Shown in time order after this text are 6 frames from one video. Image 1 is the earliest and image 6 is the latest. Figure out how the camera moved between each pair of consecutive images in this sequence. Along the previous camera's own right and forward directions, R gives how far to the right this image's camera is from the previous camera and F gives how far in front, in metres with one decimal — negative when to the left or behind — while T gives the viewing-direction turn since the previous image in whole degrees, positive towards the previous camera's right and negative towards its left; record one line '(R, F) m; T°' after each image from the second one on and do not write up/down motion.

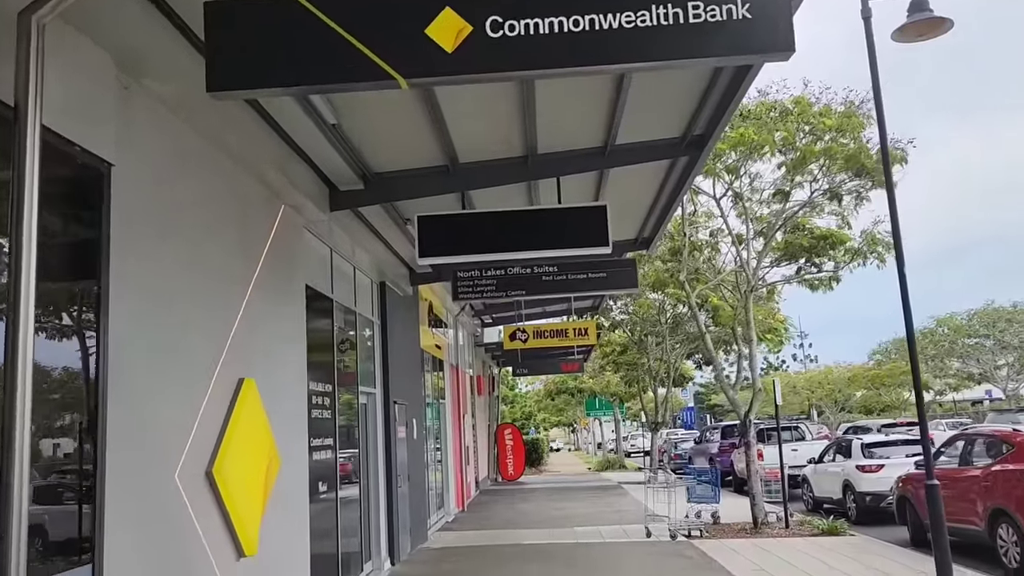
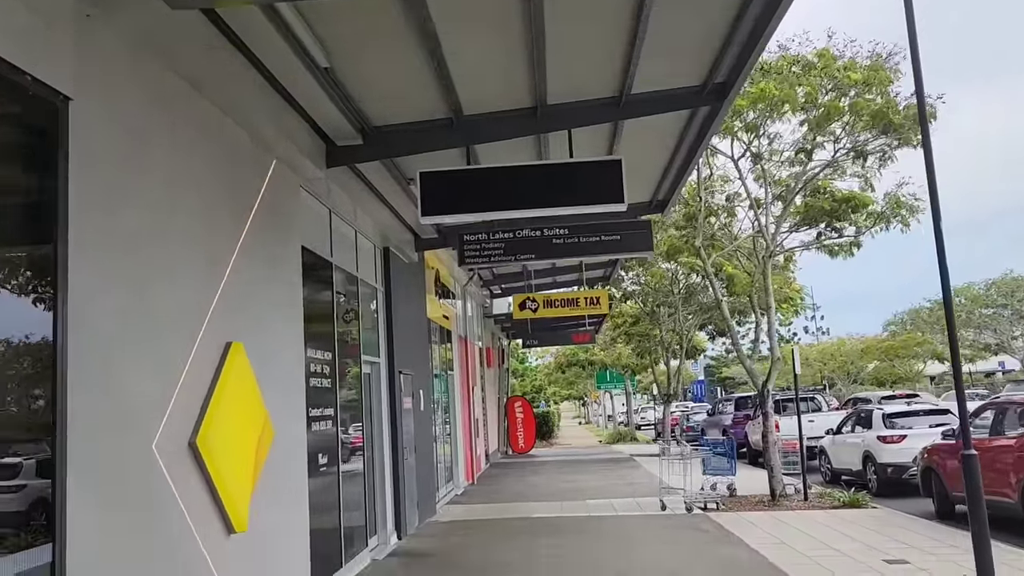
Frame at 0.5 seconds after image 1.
(0.0, +0.5) m; -1°
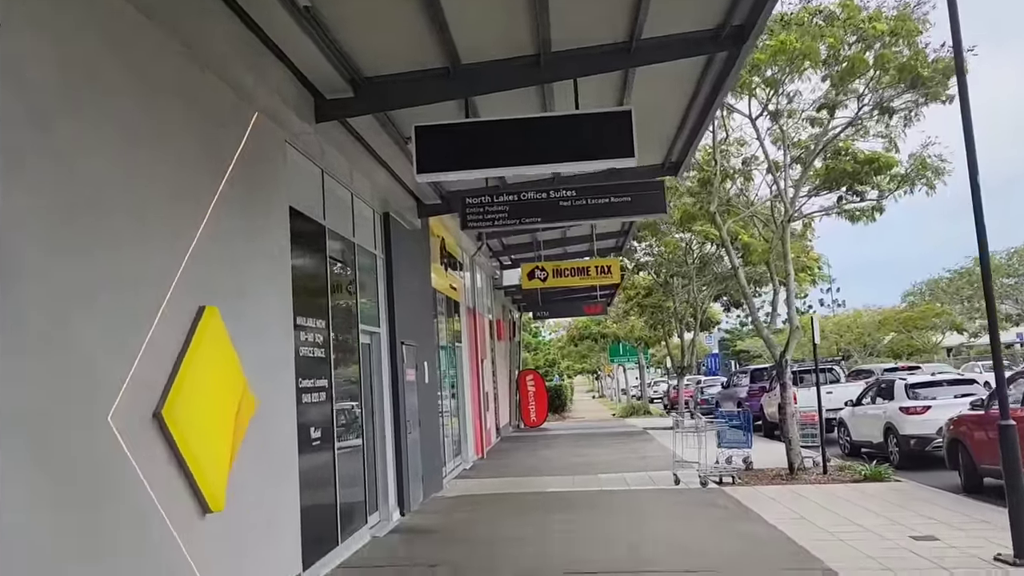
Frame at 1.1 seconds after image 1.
(+0.1, +0.5) m; -1°
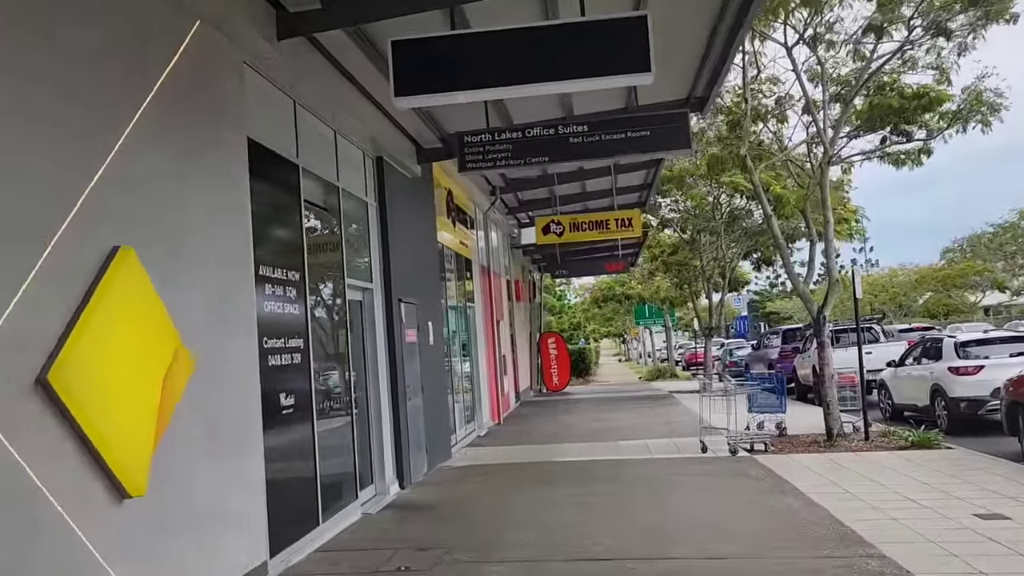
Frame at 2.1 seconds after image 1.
(+0.2, +1.0) m; -2°
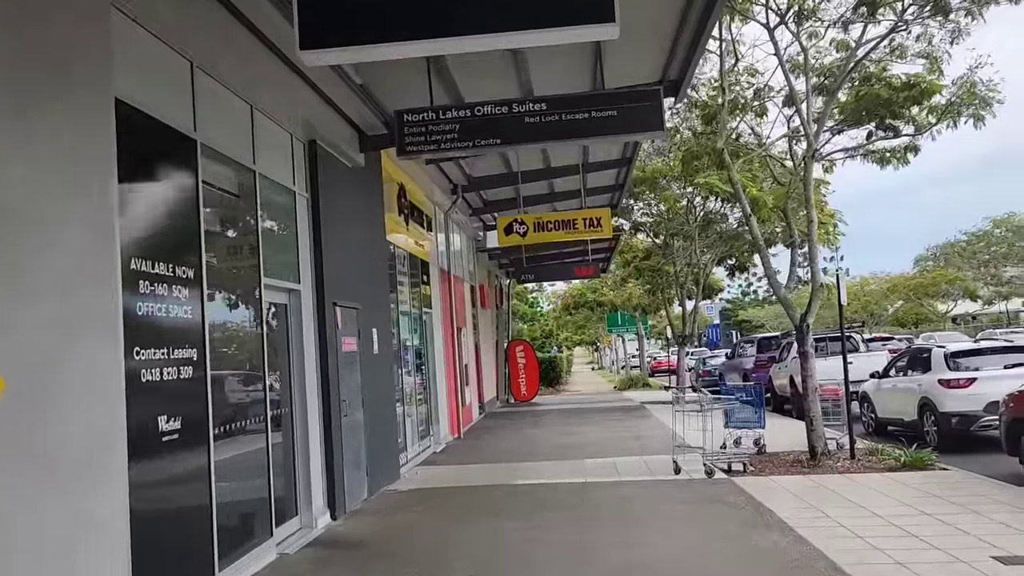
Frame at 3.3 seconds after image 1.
(+0.2, +1.1) m; +2°
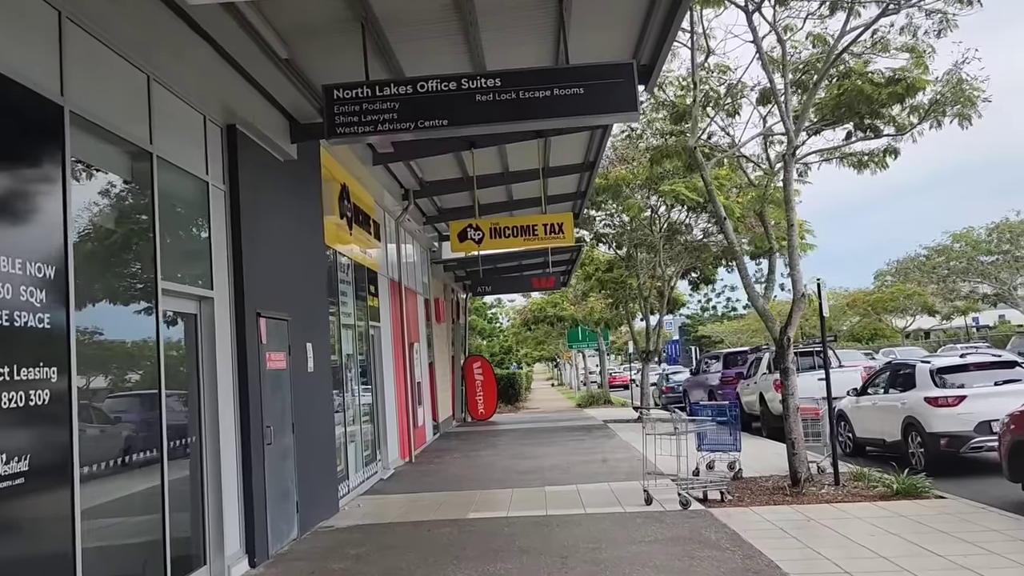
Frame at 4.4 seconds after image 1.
(+0.1, +1.0) m; +3°
